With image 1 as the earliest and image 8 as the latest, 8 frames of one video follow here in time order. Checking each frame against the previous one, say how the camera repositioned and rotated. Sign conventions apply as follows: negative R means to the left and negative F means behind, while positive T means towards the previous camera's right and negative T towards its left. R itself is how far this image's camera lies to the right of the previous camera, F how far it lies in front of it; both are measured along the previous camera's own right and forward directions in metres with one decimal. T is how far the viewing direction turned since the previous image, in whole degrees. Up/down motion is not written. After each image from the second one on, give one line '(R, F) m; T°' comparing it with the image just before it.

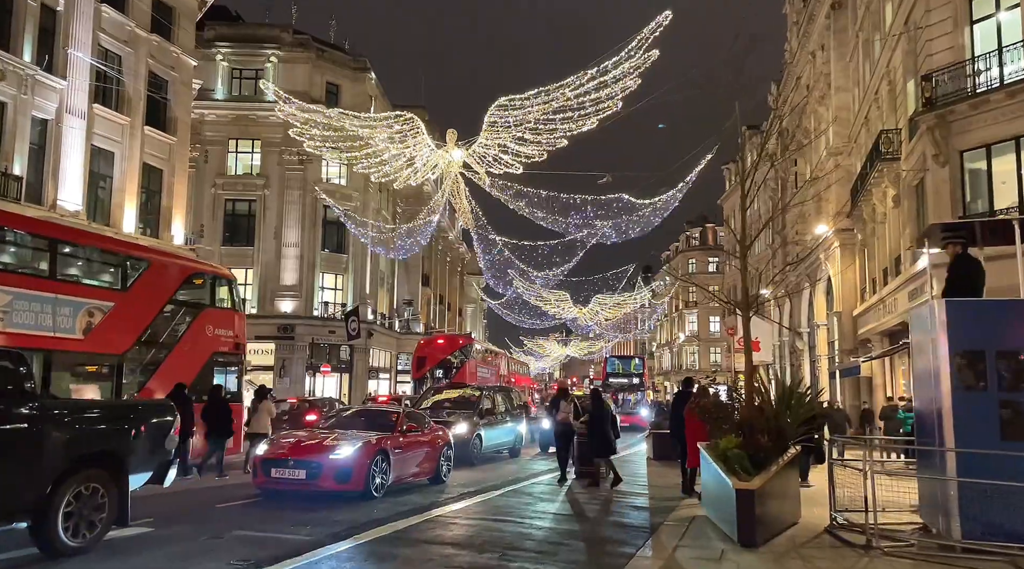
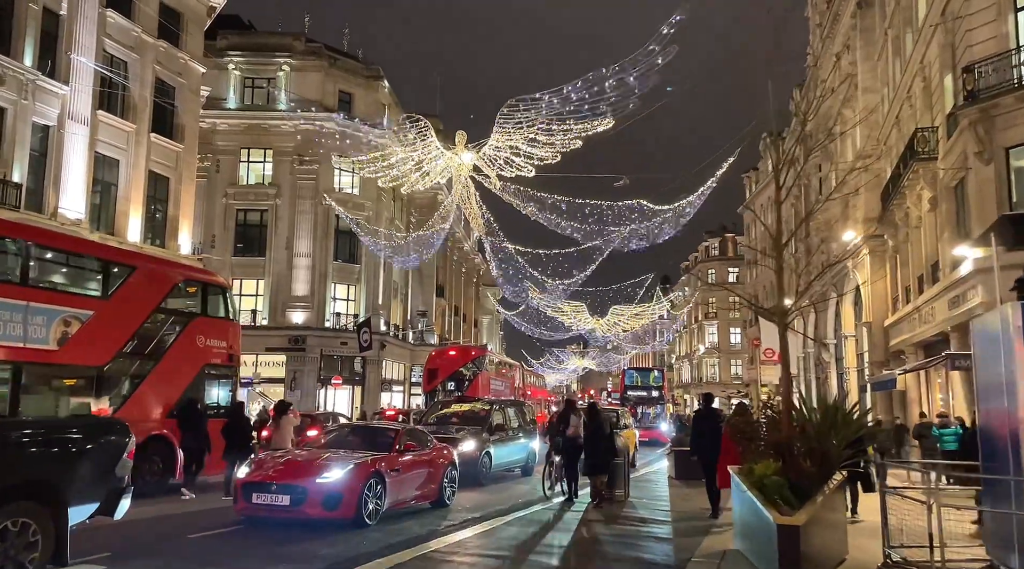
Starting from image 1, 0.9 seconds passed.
(+0.1, +1.0) m; -1°
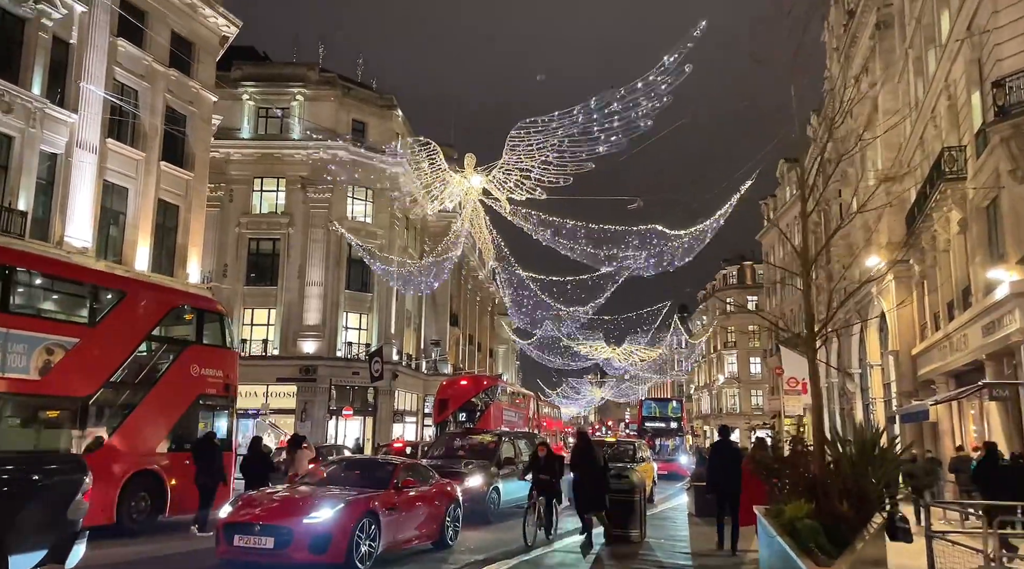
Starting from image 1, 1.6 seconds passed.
(+0.1, +0.7) m; -1°
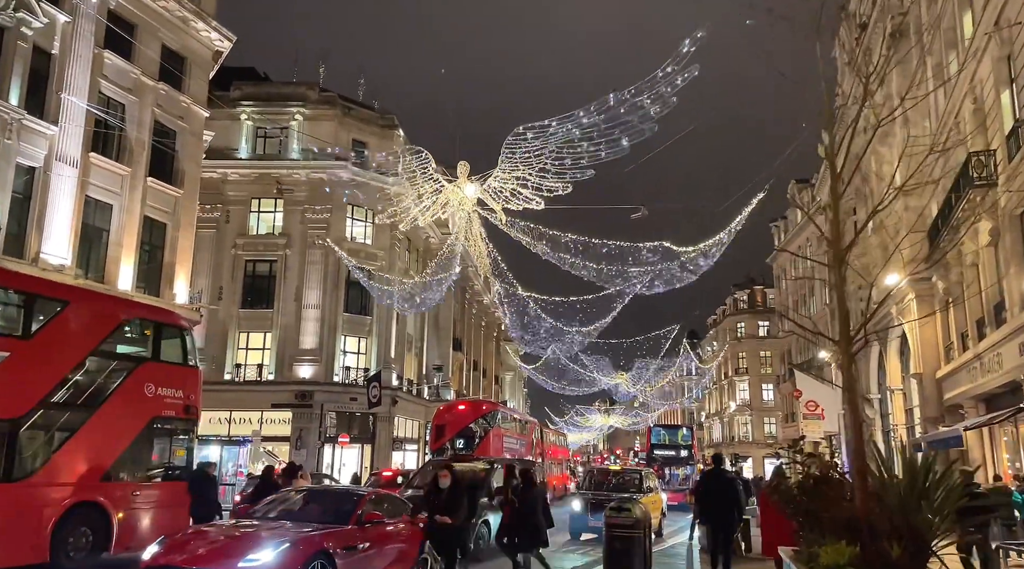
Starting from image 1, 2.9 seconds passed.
(+0.3, +1.3) m; -1°
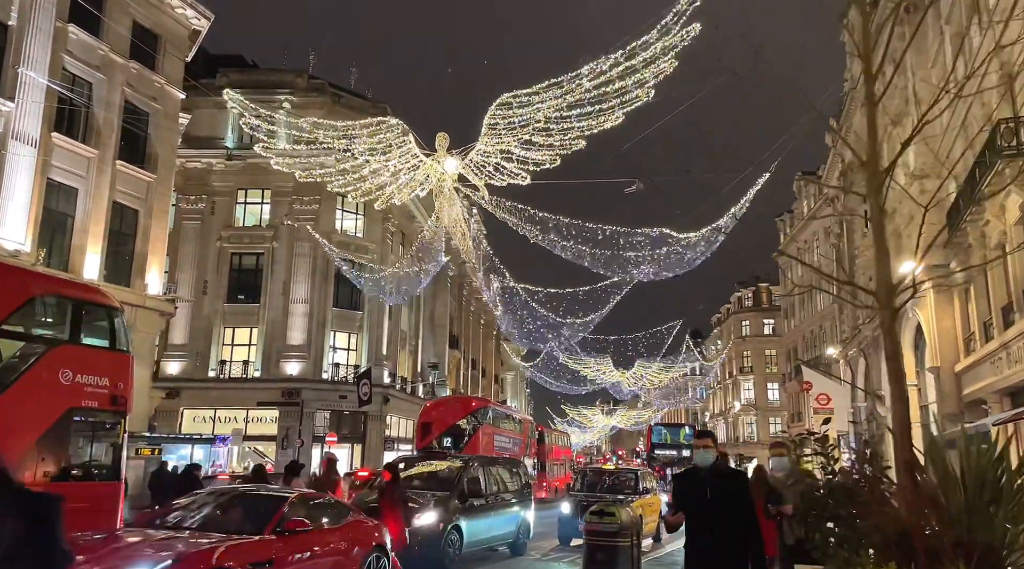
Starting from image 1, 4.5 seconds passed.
(+0.4, +1.6) m; 0°
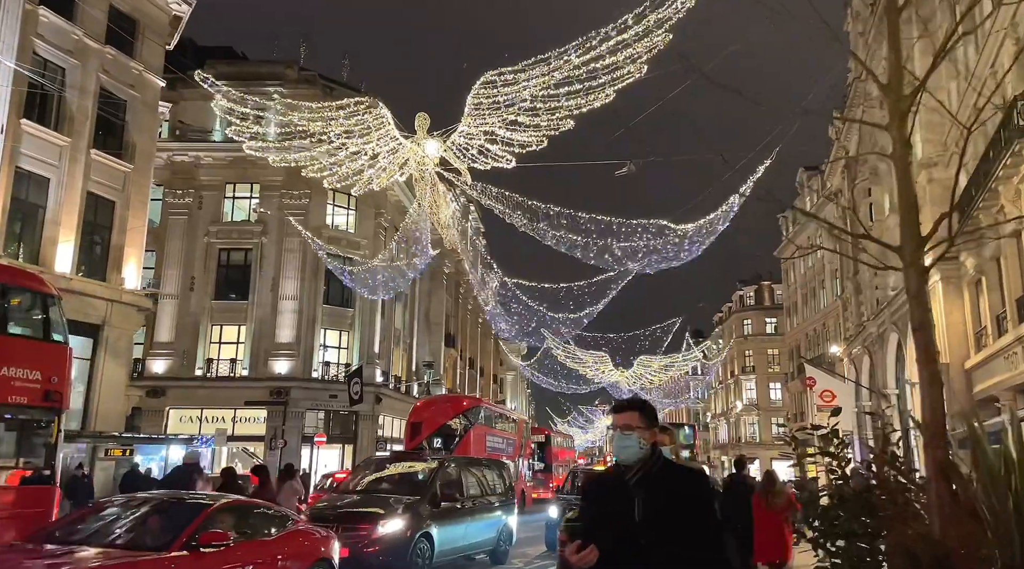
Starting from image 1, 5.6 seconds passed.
(+0.3, +1.0) m; 0°
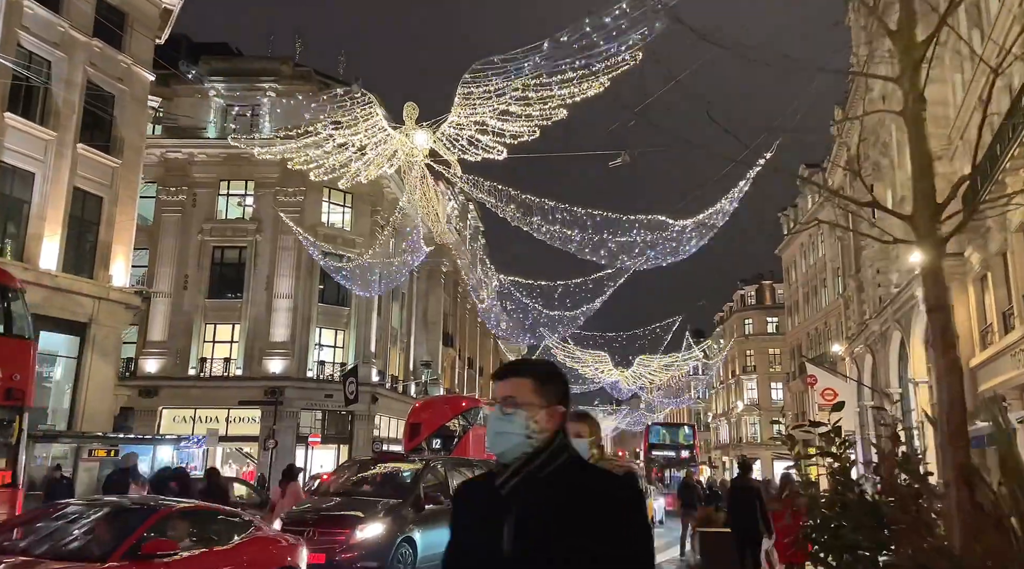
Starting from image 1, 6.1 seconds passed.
(+0.2, +0.5) m; 0°
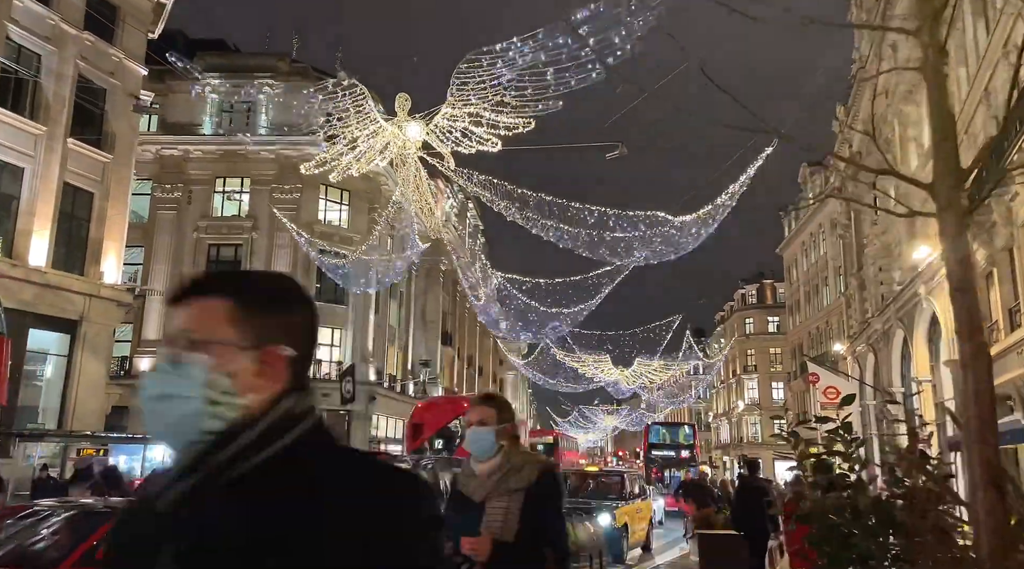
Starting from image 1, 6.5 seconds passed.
(+0.1, +0.4) m; 0°
